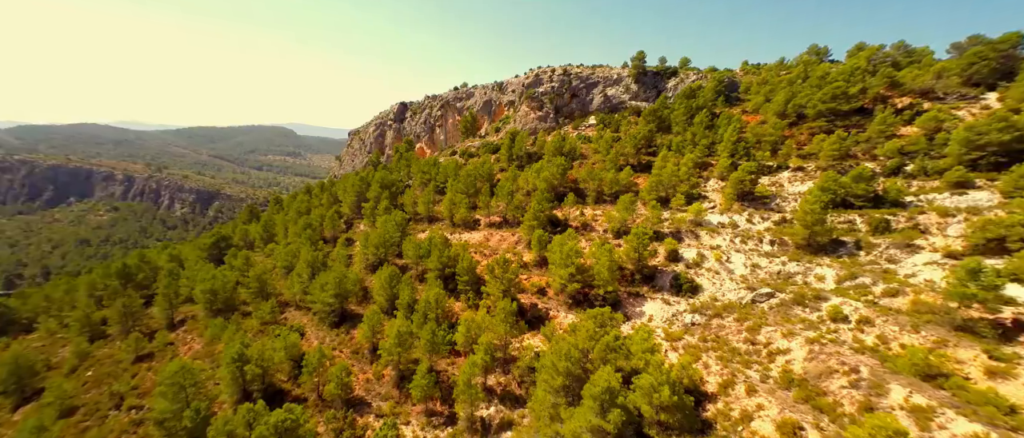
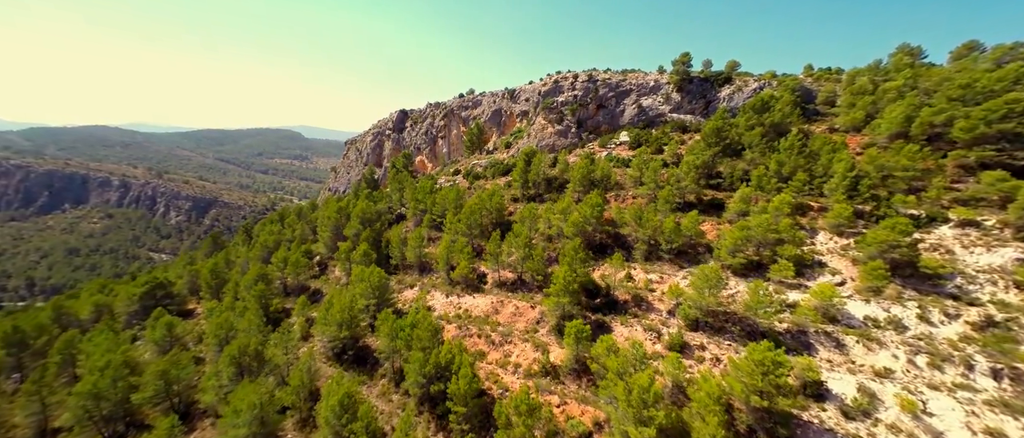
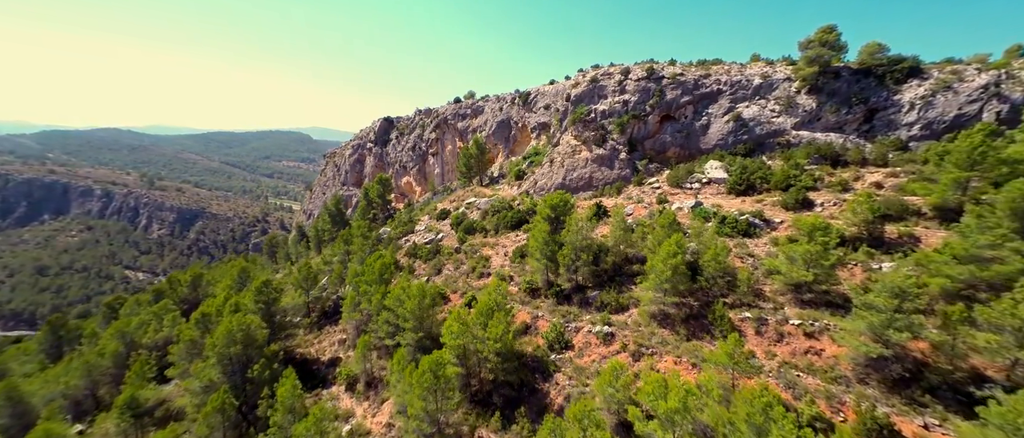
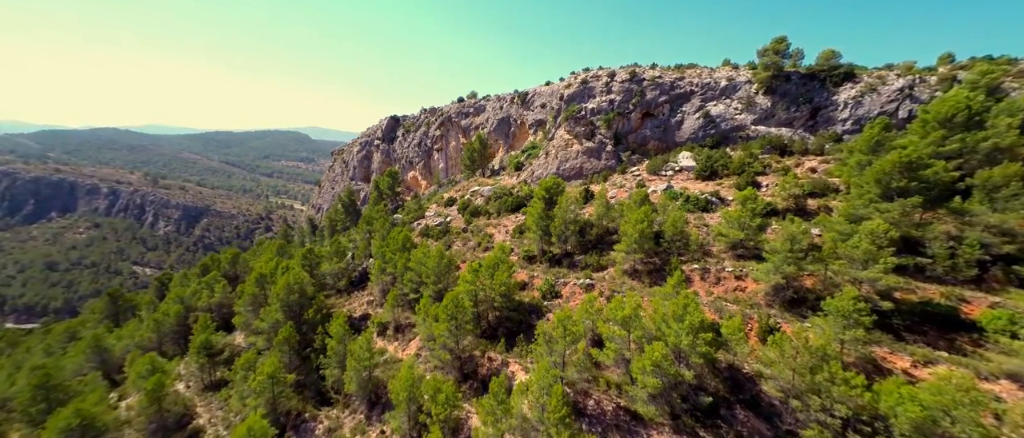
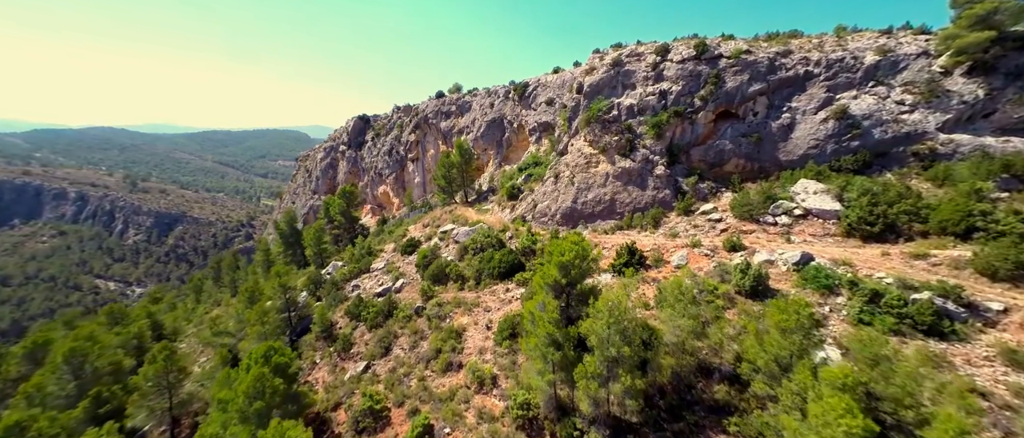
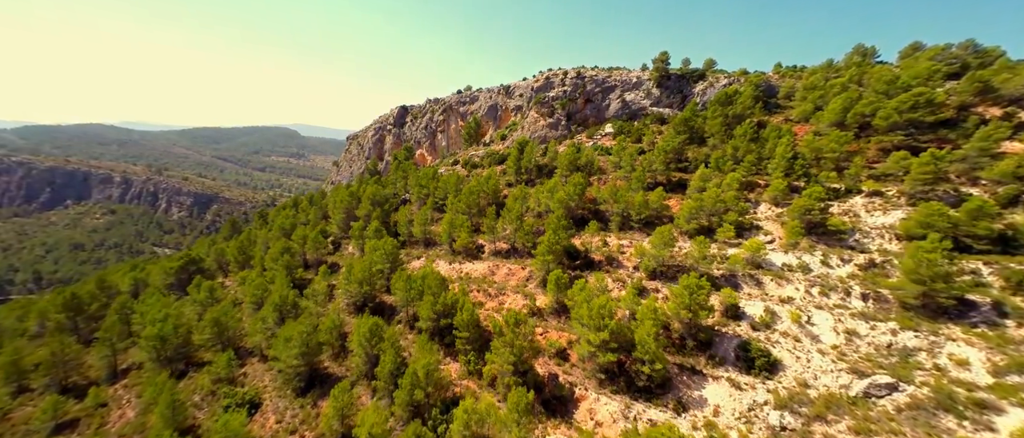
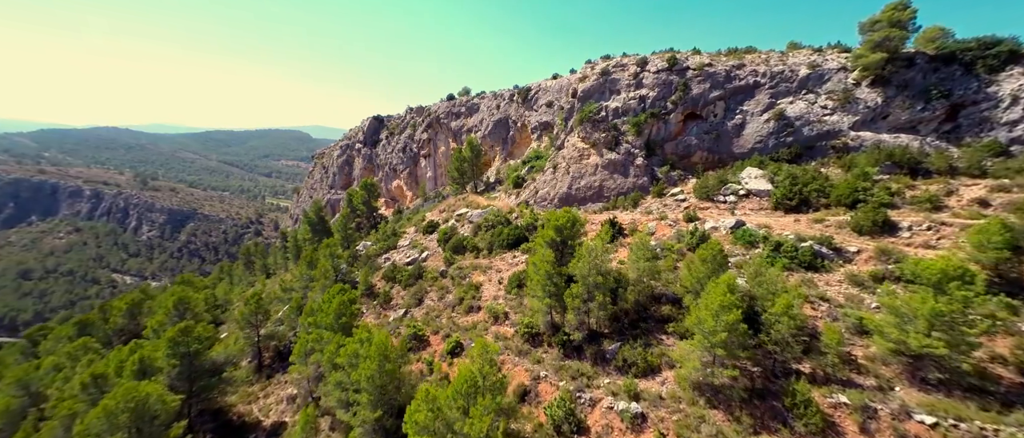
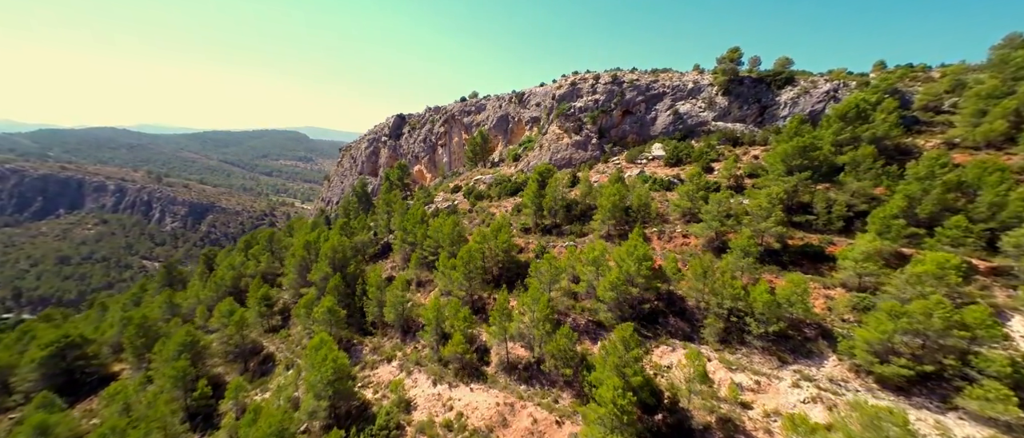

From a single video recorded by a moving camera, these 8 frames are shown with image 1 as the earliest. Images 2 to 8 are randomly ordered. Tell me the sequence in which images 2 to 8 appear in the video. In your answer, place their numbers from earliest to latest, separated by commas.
6, 2, 8, 4, 3, 7, 5
